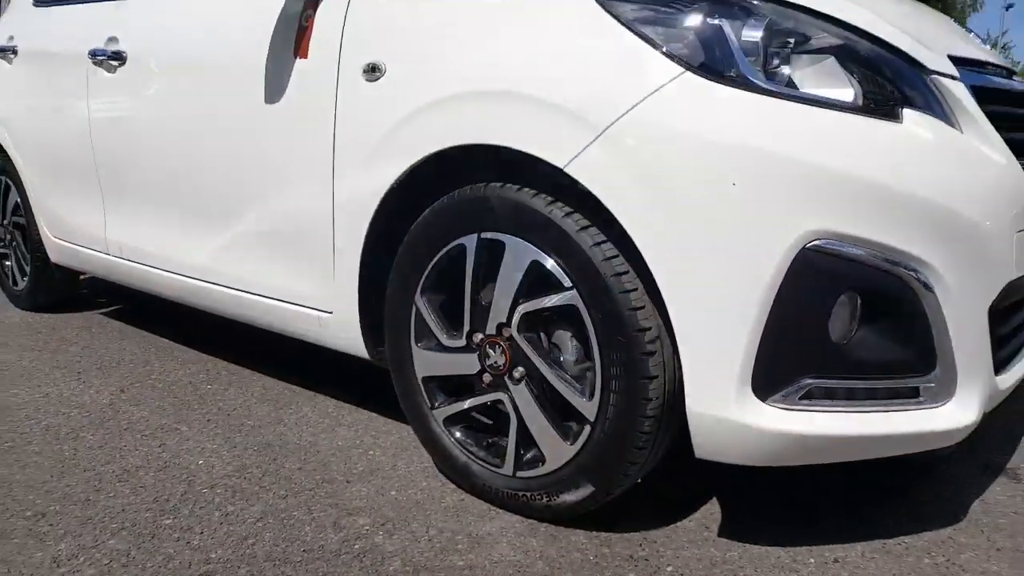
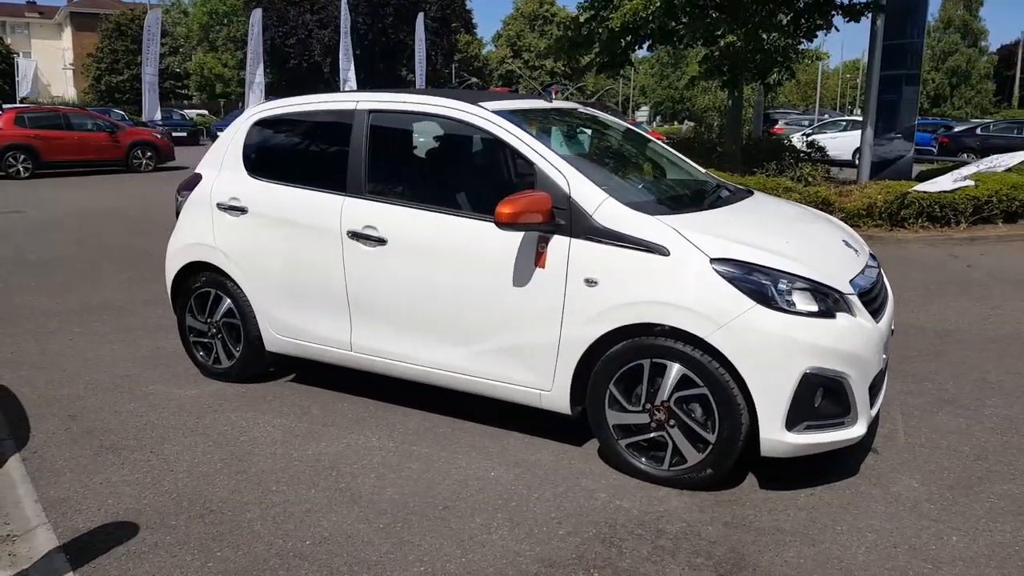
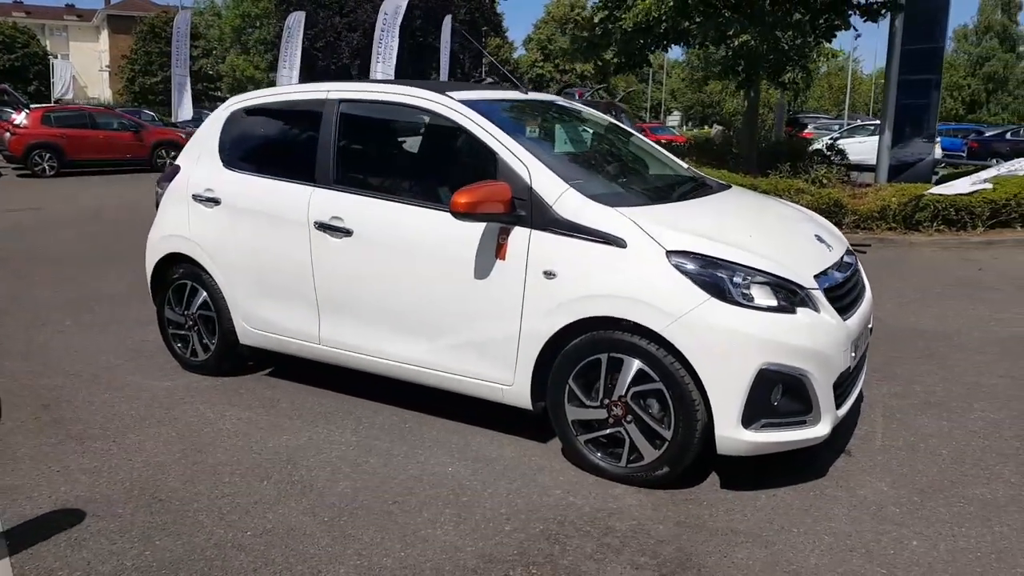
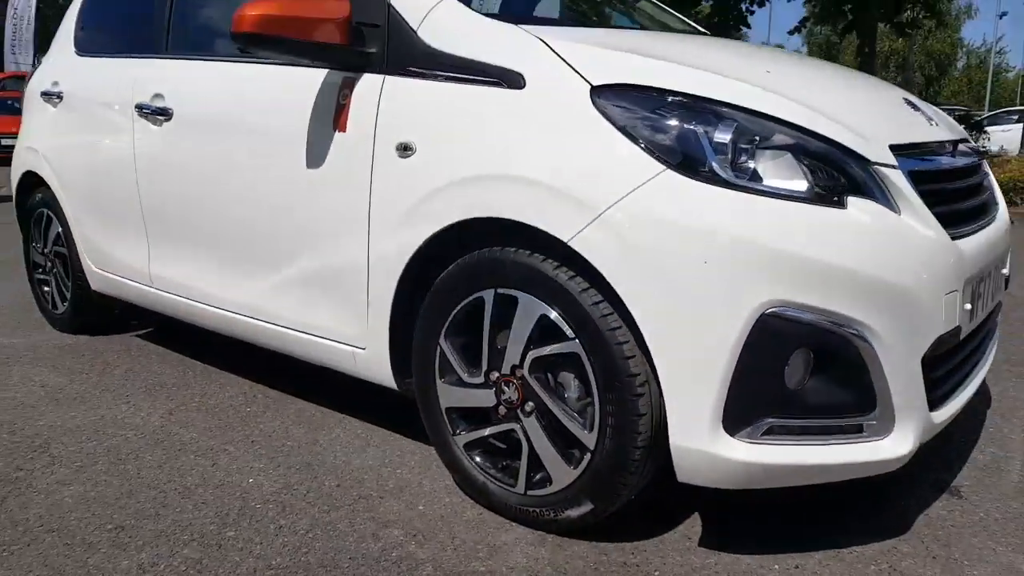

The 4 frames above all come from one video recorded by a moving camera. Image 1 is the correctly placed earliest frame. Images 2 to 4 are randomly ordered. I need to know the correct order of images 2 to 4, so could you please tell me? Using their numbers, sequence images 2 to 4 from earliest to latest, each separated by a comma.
4, 3, 2
